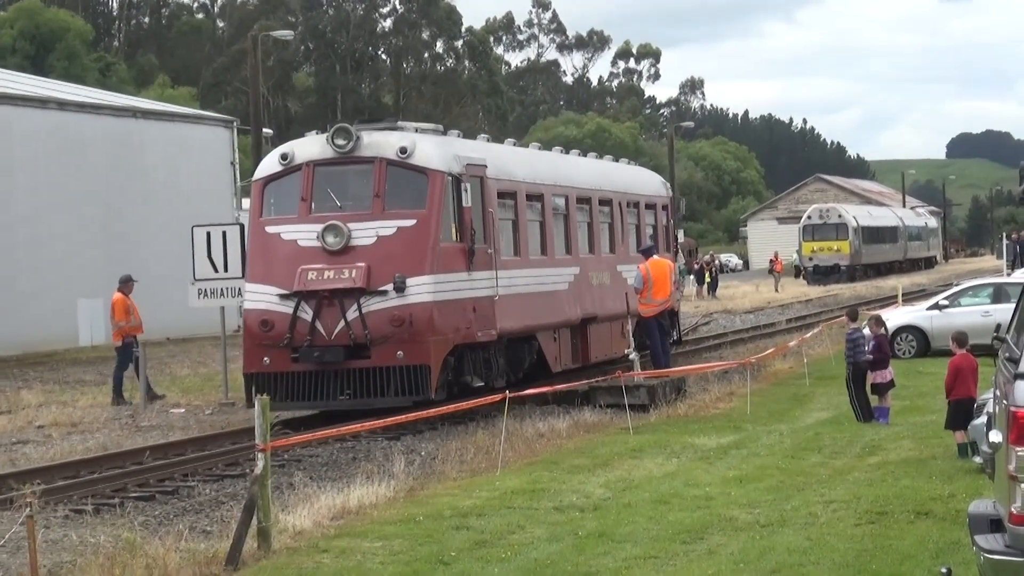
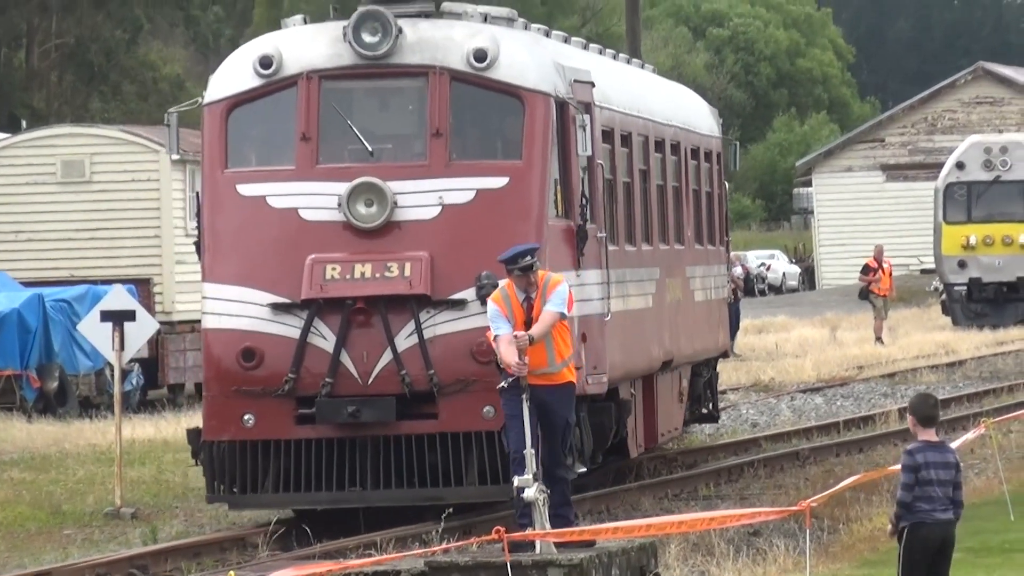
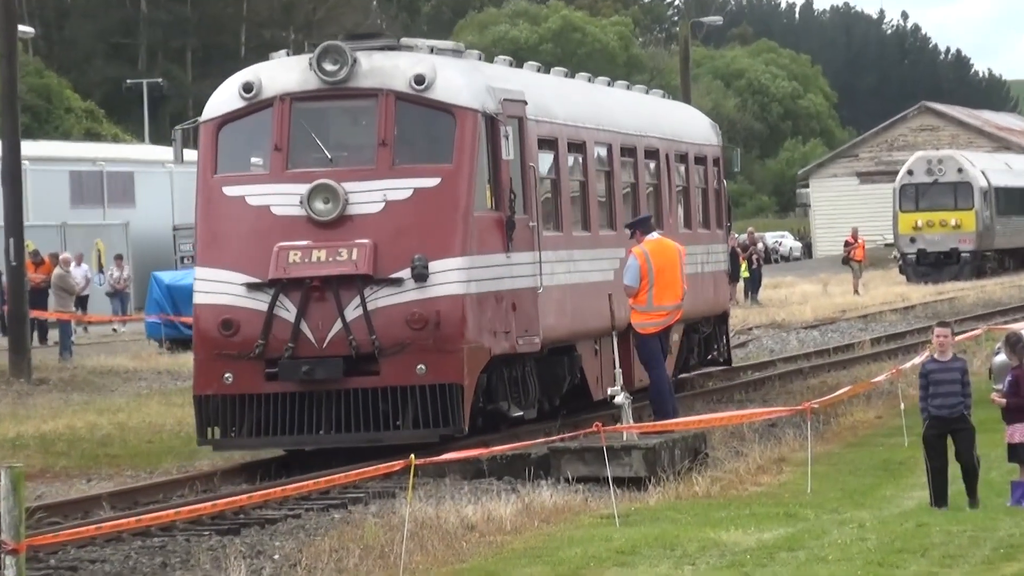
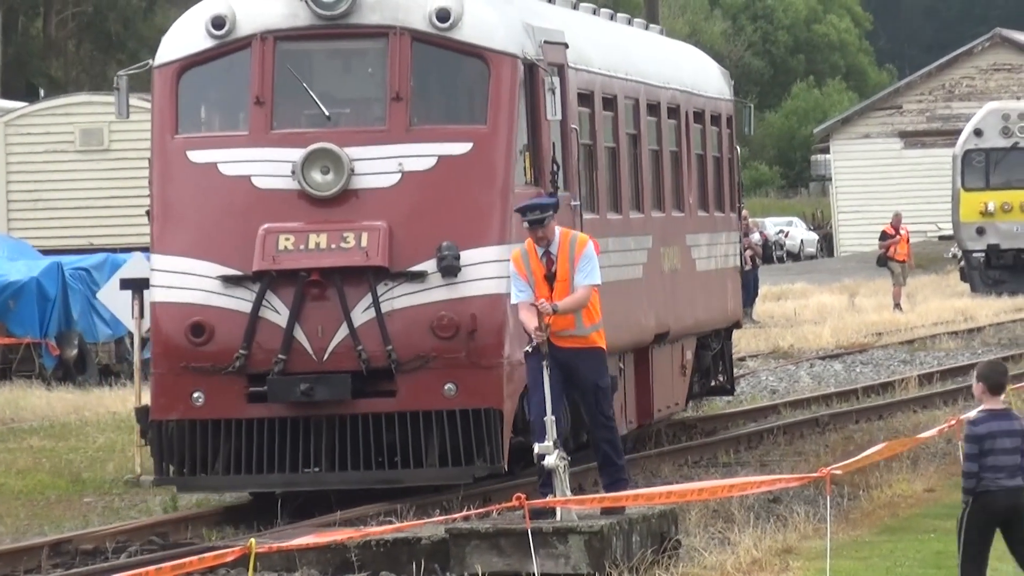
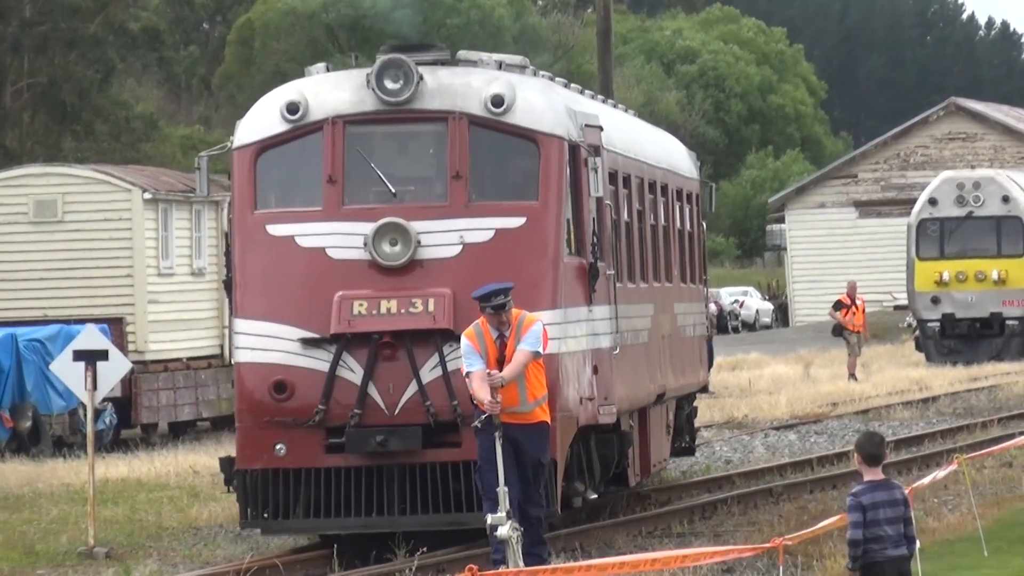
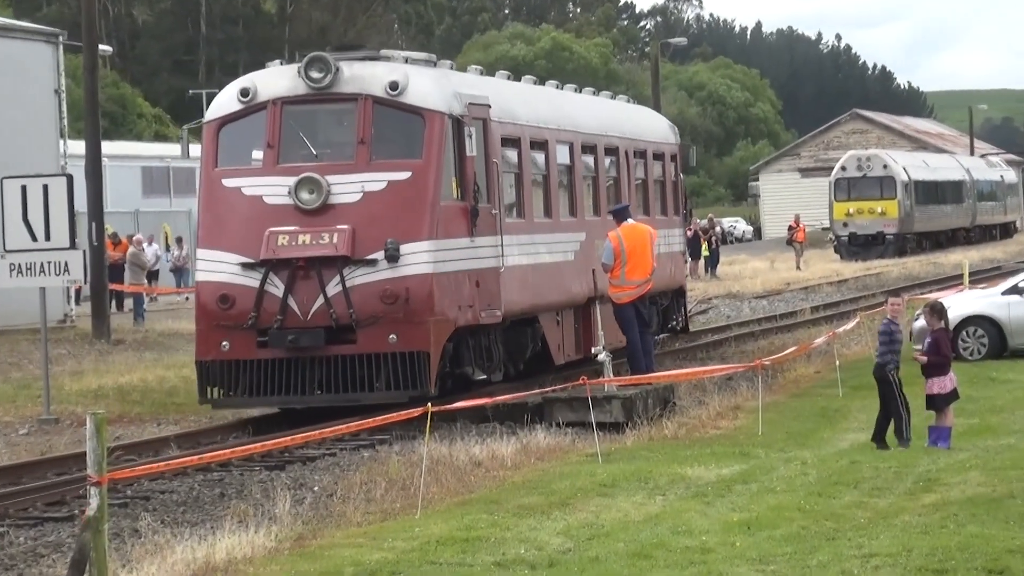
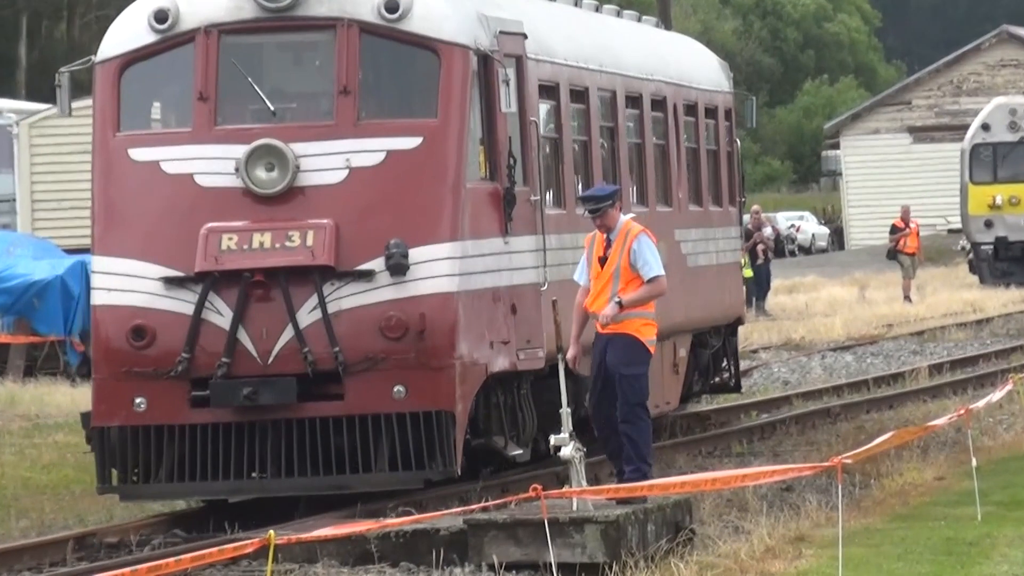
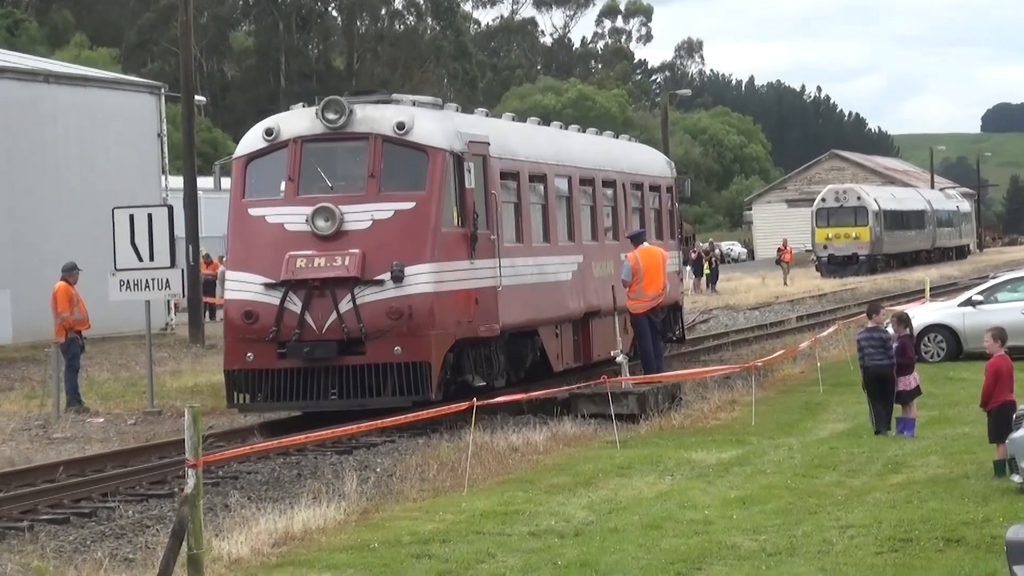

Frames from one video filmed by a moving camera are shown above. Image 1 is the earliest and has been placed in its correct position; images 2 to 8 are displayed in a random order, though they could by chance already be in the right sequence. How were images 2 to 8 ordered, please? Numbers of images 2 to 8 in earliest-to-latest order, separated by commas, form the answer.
8, 6, 3, 7, 4, 2, 5
